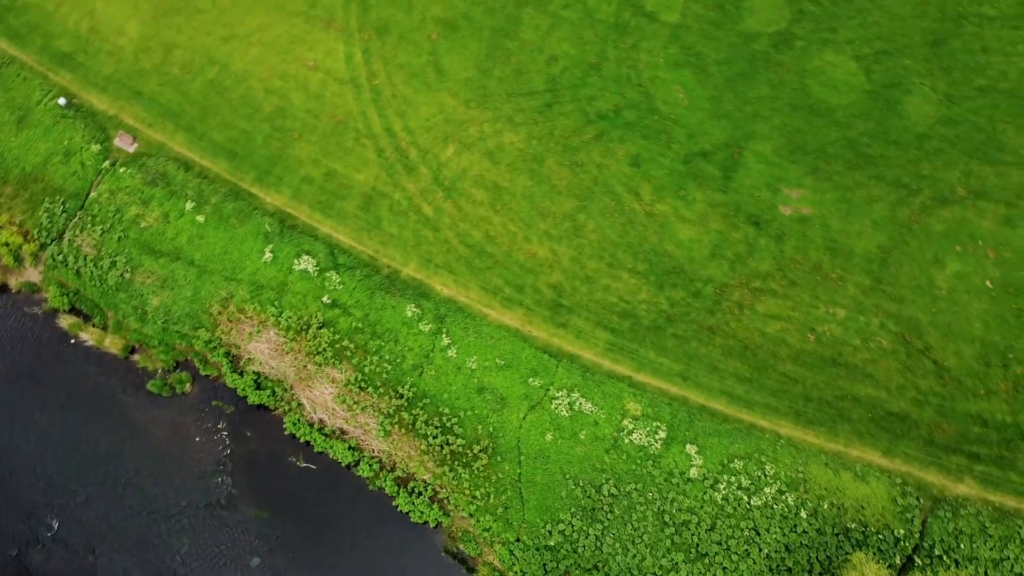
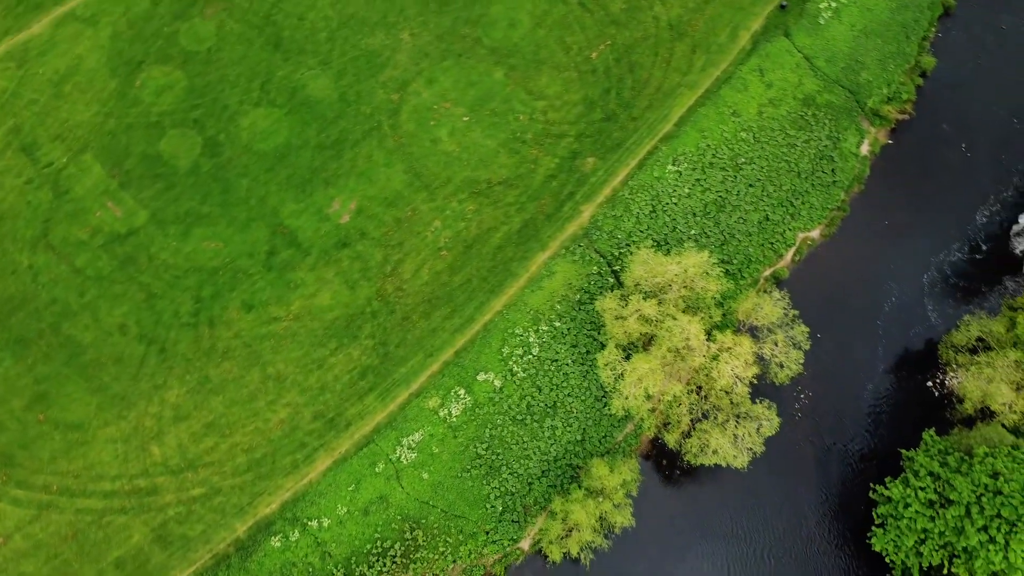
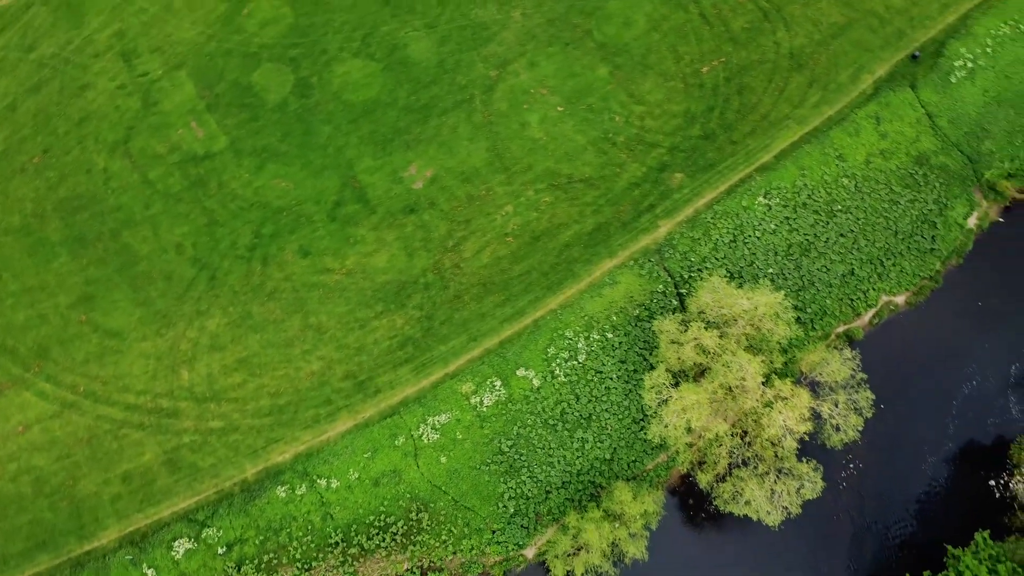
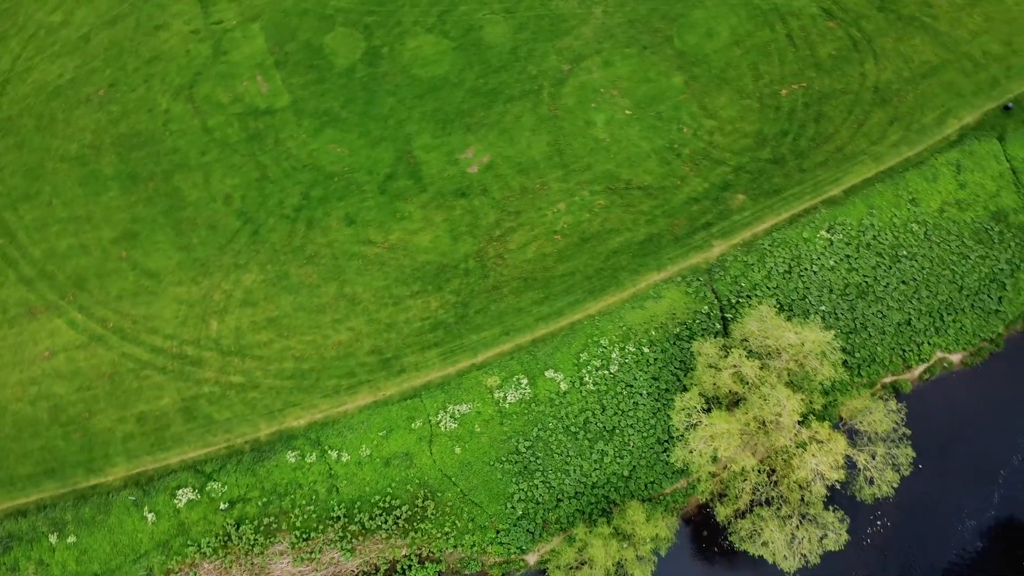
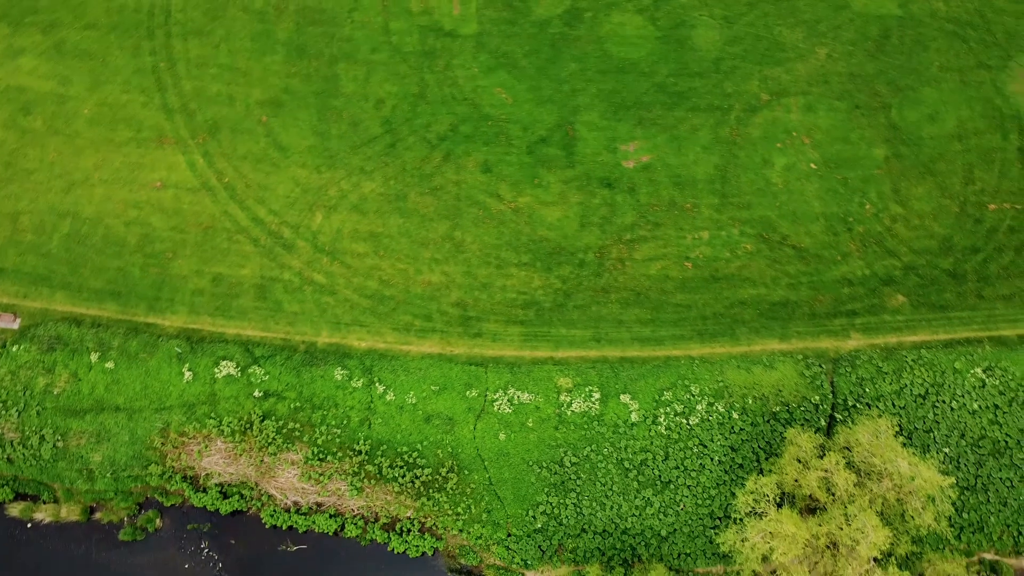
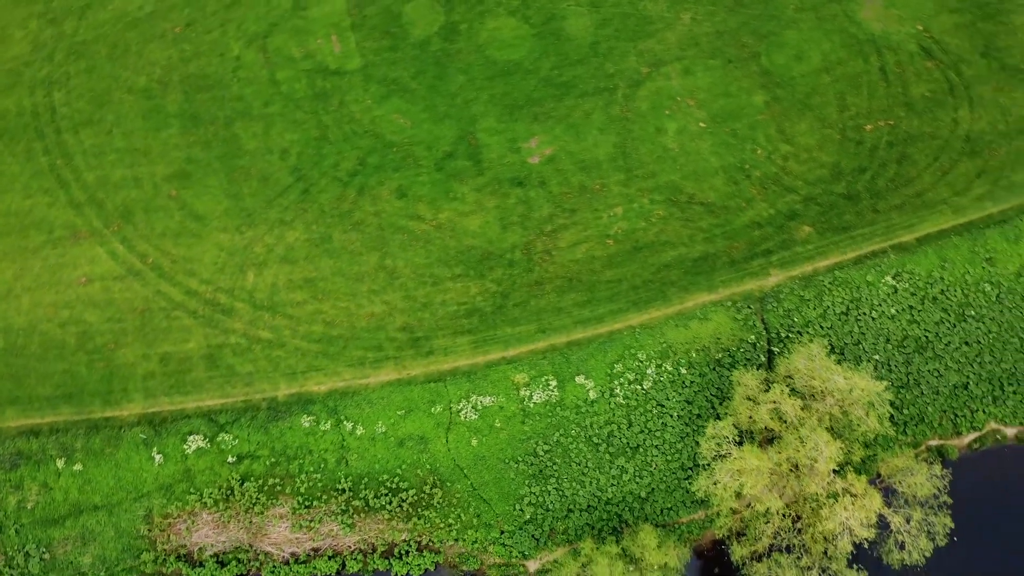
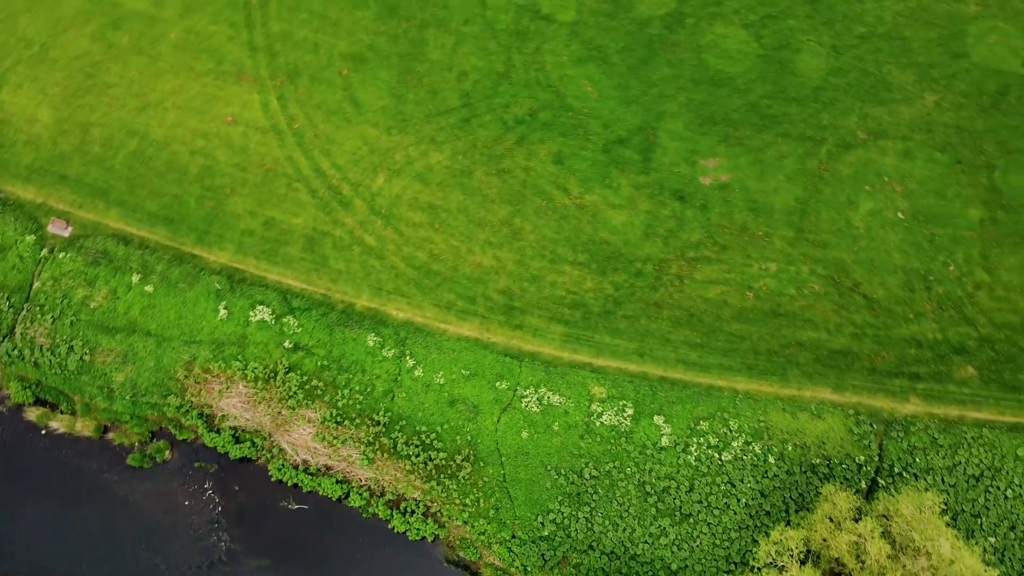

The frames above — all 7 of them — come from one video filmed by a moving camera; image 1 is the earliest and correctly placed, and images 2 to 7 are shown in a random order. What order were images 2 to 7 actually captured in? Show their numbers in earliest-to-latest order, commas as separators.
7, 5, 6, 4, 3, 2
